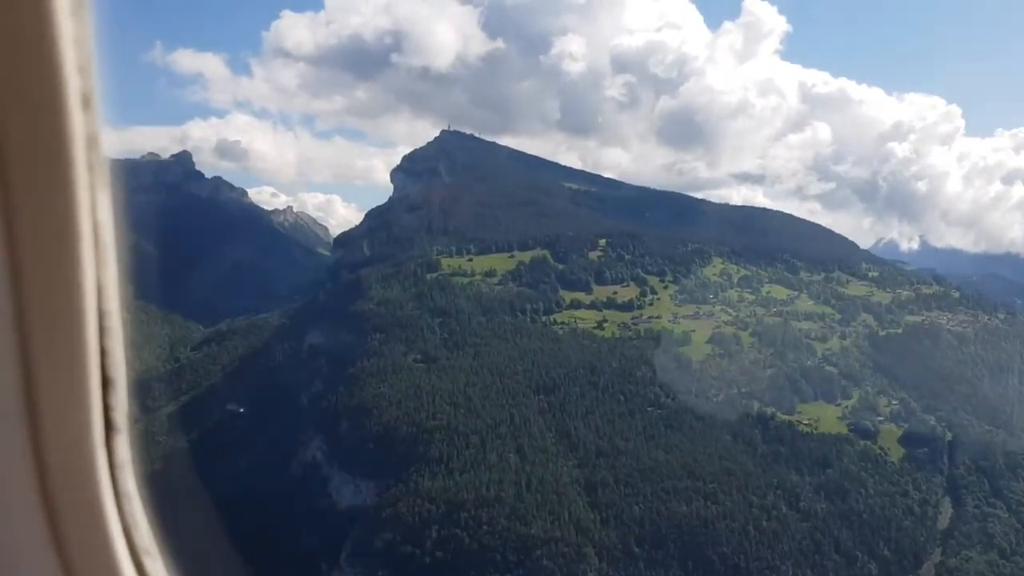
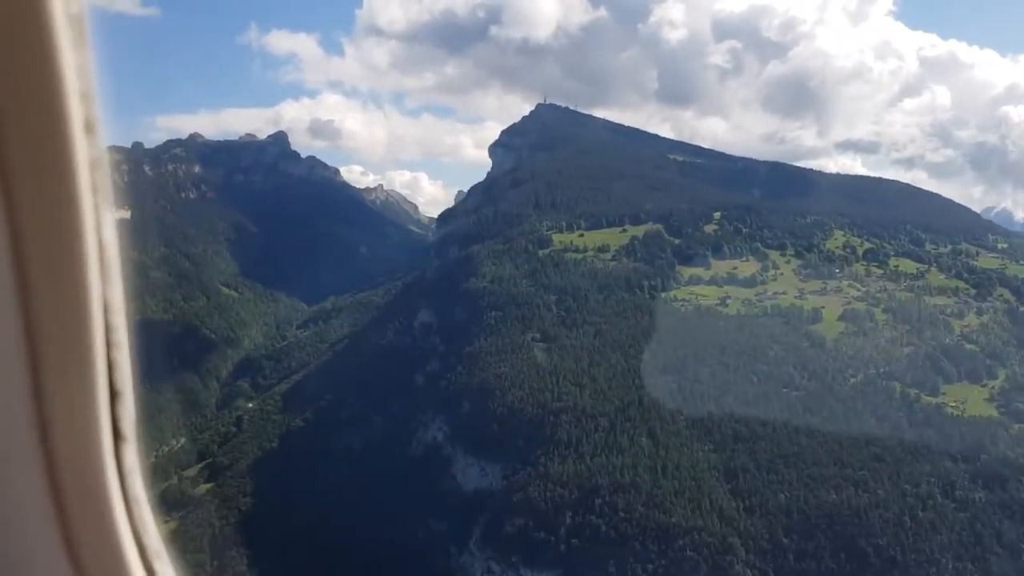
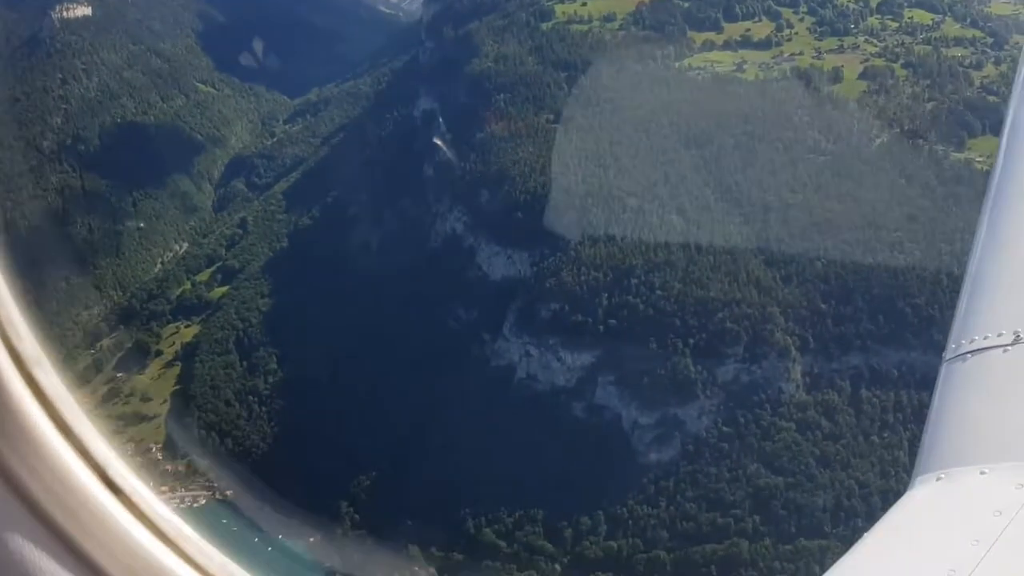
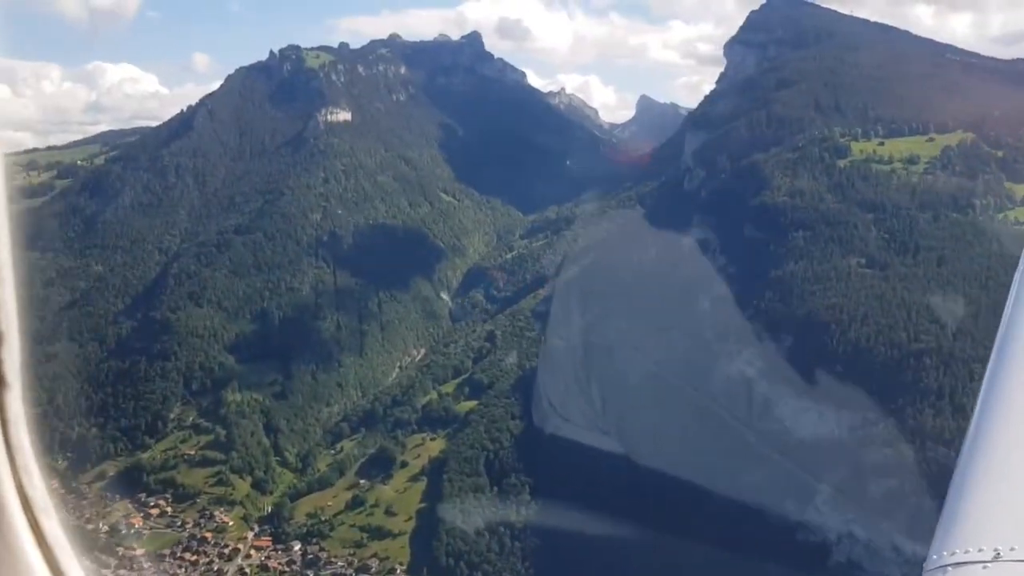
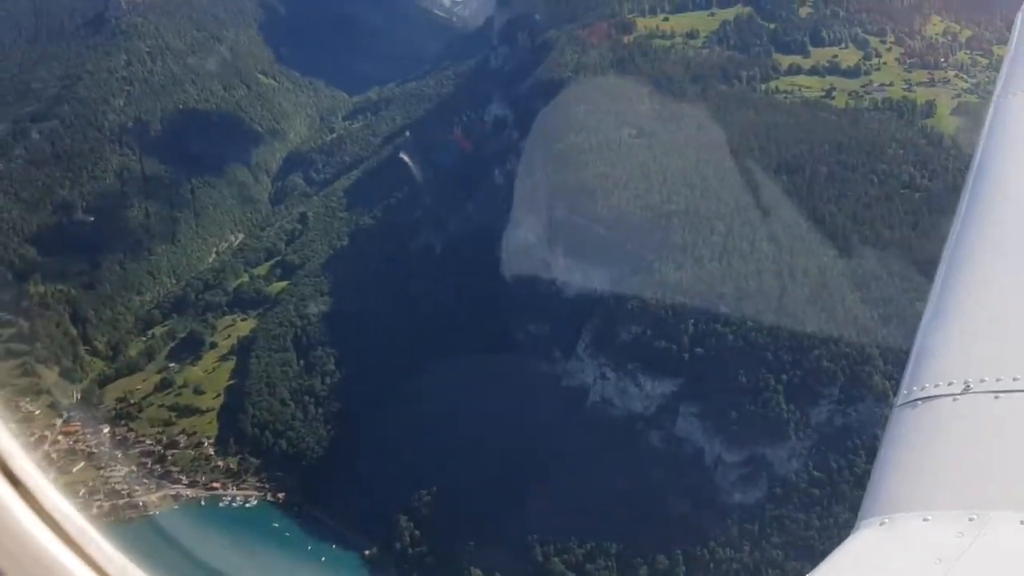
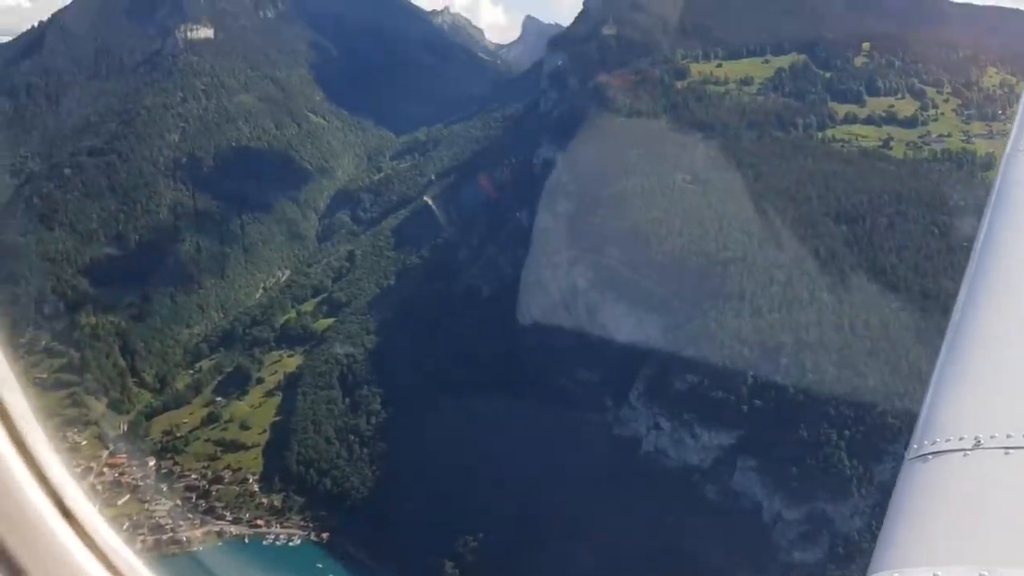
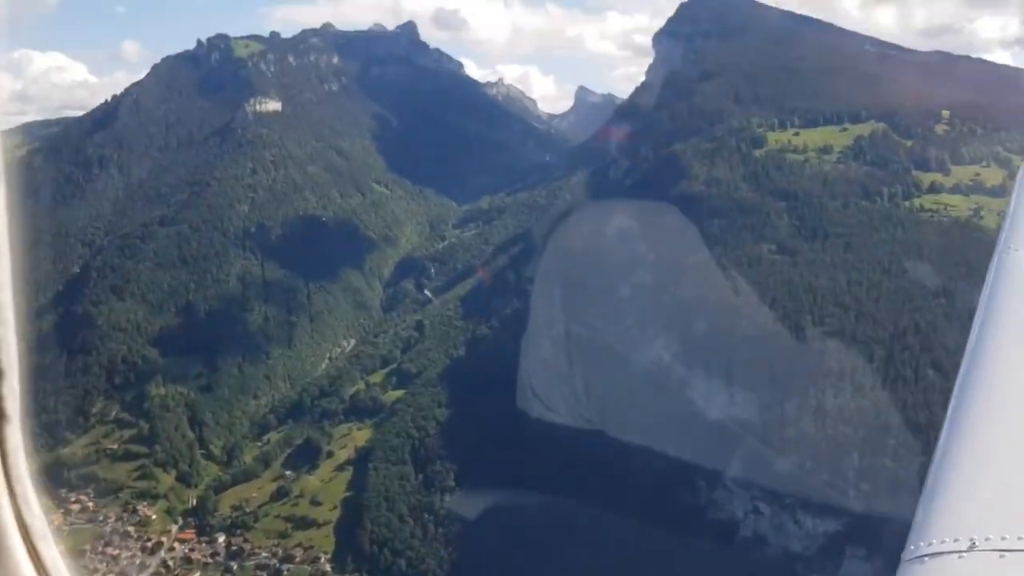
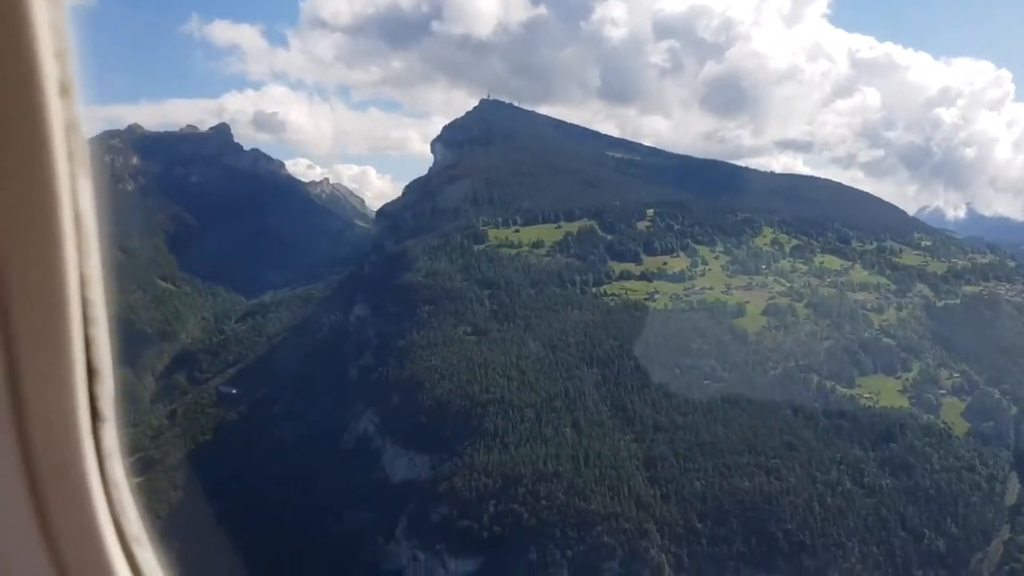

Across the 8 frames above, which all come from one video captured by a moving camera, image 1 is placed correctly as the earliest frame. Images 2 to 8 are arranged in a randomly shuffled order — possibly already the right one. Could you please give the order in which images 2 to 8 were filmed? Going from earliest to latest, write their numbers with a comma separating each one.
8, 2, 3, 5, 6, 7, 4
